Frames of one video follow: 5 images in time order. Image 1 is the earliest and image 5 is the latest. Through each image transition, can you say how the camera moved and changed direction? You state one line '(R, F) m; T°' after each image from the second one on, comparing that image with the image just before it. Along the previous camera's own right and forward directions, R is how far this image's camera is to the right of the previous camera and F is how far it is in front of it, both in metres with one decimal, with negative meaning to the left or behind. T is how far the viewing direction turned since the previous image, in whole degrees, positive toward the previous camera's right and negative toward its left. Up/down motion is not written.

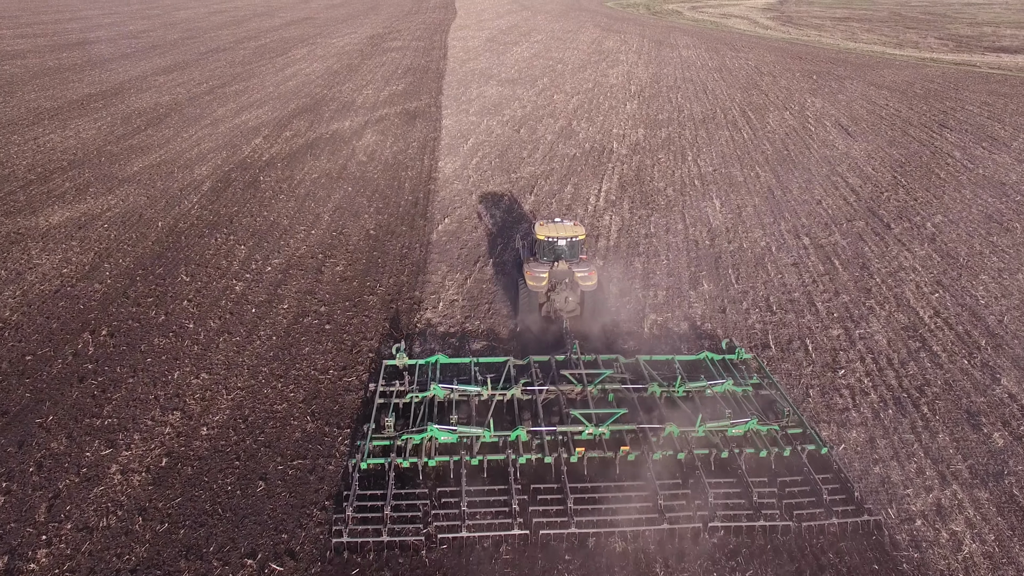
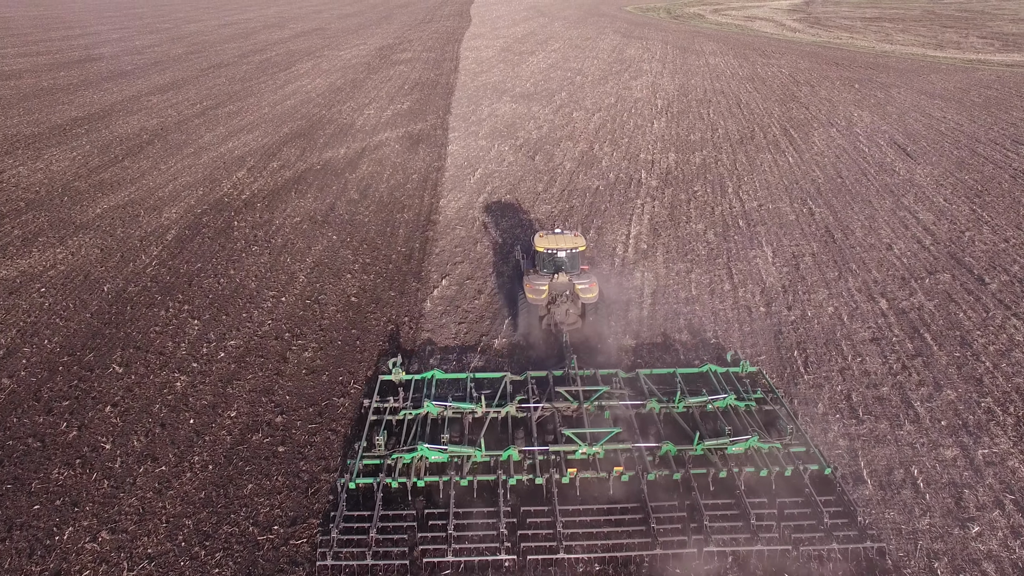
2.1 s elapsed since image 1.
(+0.1, +2.4) m; -2°
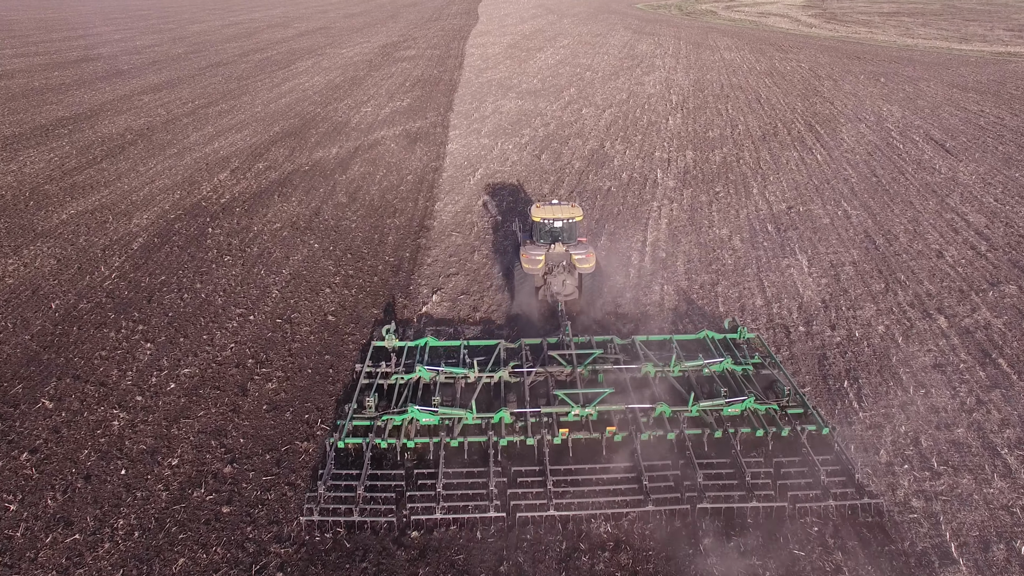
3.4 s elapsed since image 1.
(+0.2, +1.5) m; -1°
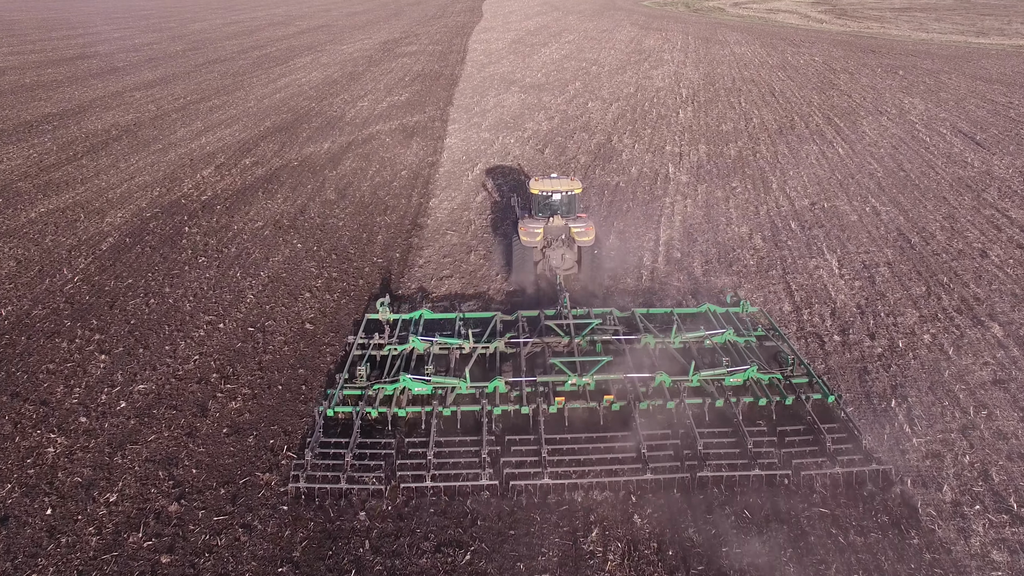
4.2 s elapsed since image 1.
(+0.1, +1.1) m; 0°
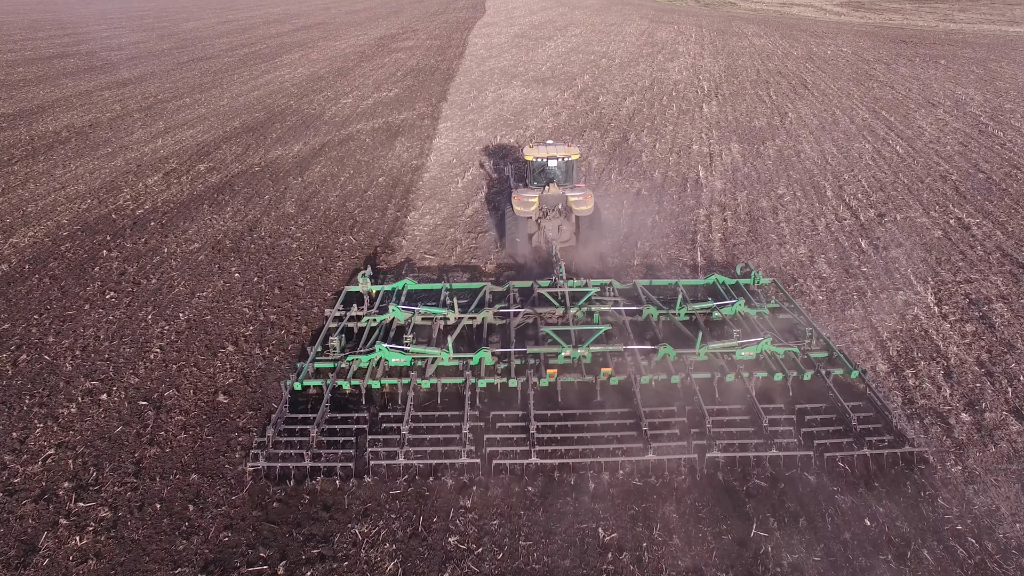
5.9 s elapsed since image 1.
(+0.1, +2.5) m; -1°
